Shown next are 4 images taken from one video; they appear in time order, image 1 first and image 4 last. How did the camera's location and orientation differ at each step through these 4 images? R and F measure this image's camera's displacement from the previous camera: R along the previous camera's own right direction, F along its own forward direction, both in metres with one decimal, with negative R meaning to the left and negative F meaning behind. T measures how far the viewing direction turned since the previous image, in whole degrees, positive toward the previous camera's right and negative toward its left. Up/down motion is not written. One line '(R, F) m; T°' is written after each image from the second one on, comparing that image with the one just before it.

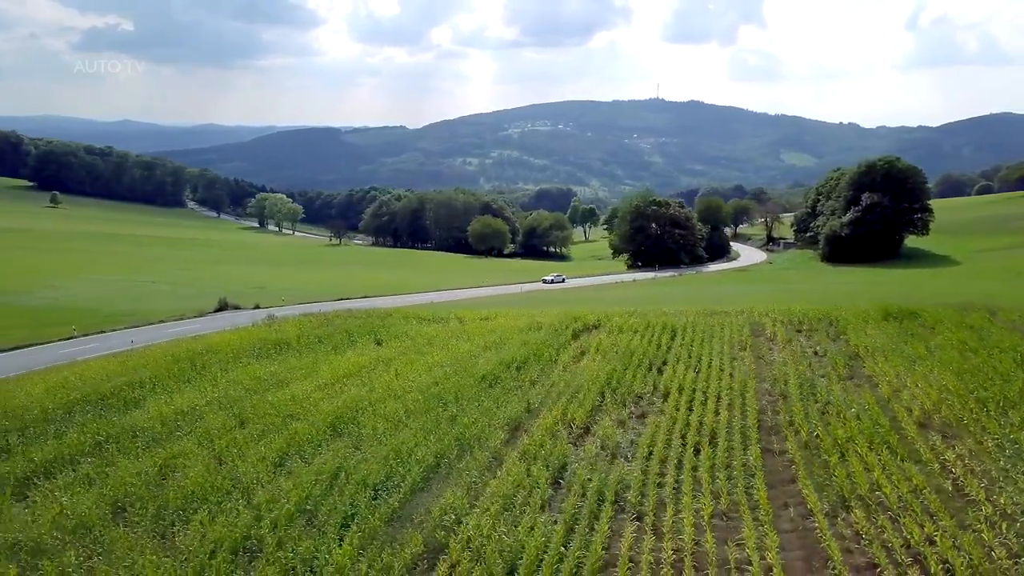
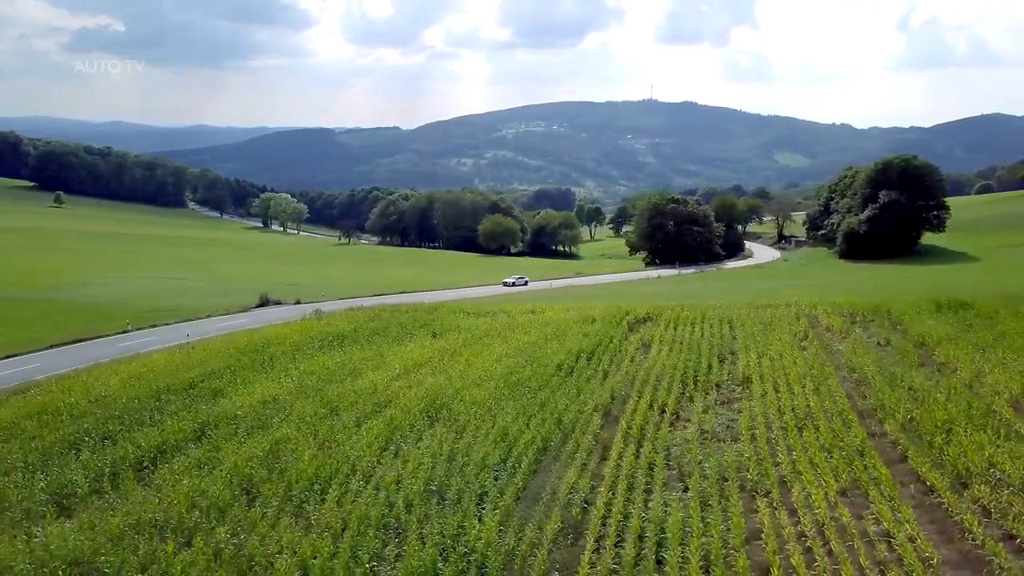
(-2.9, -0.4) m; +1°
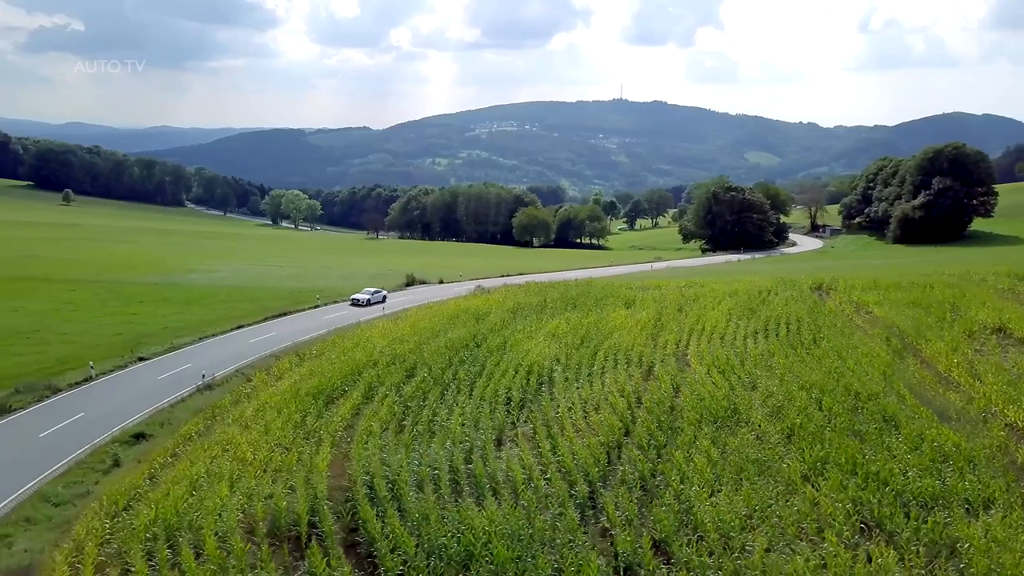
(-10.7, -1.6) m; +2°
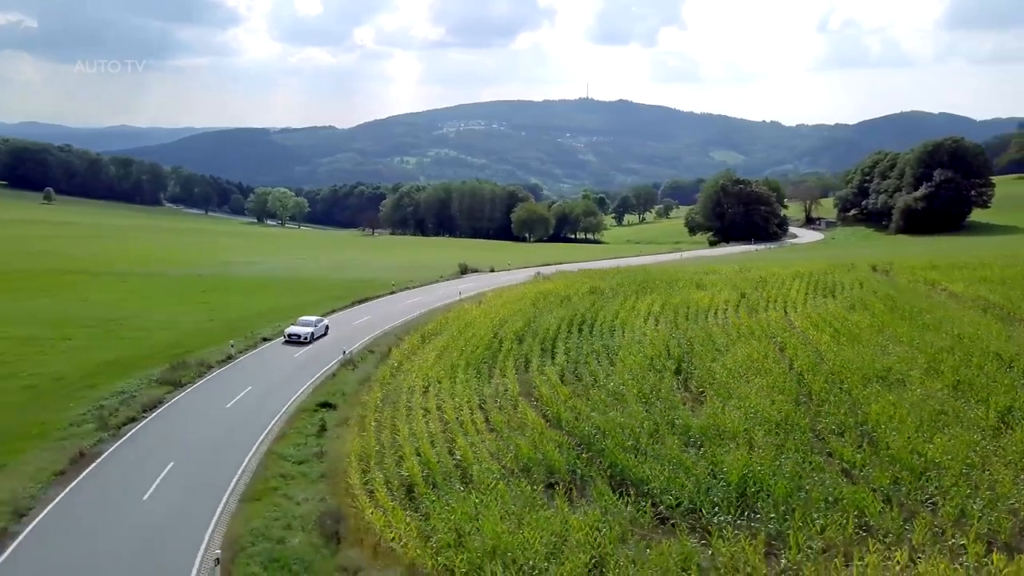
(-5.5, -0.9) m; +2°
